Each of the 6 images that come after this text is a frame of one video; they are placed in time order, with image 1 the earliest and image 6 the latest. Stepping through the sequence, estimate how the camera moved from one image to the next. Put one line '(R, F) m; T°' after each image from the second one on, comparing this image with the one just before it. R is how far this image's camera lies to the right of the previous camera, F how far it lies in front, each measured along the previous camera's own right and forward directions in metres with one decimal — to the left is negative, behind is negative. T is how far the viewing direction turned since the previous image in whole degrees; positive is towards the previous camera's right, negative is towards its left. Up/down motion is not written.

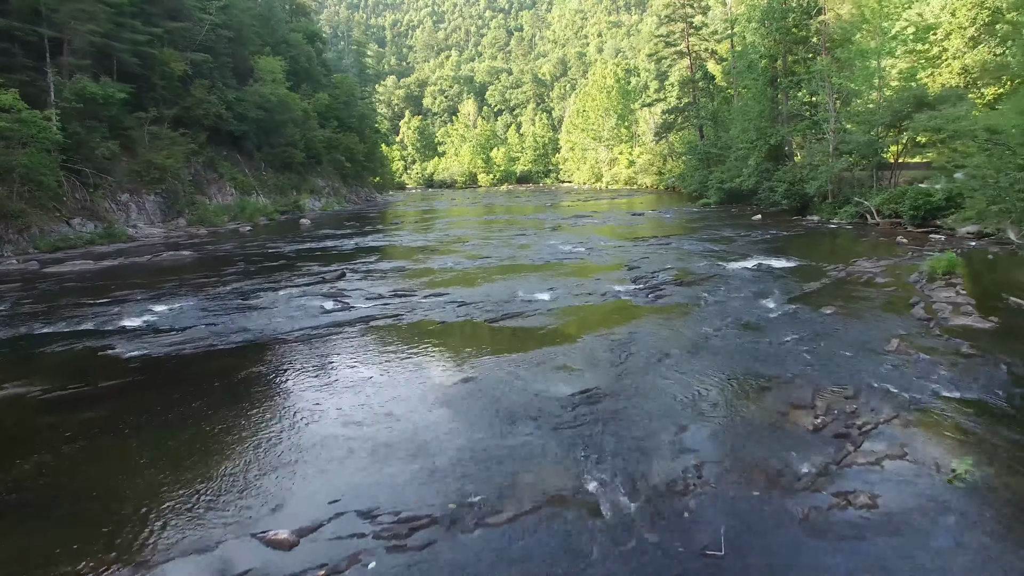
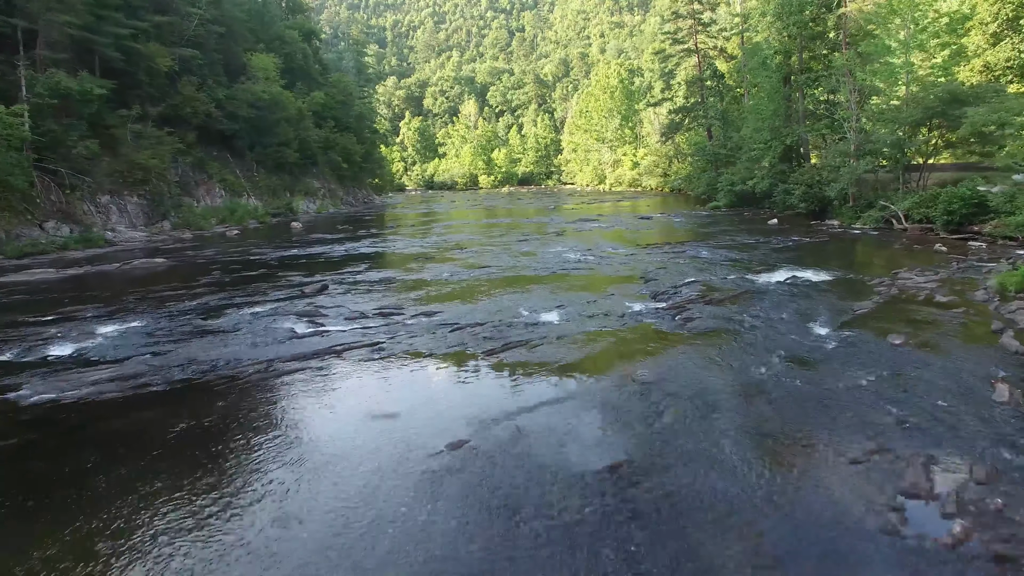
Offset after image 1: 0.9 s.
(0.0, +1.7) m; 0°
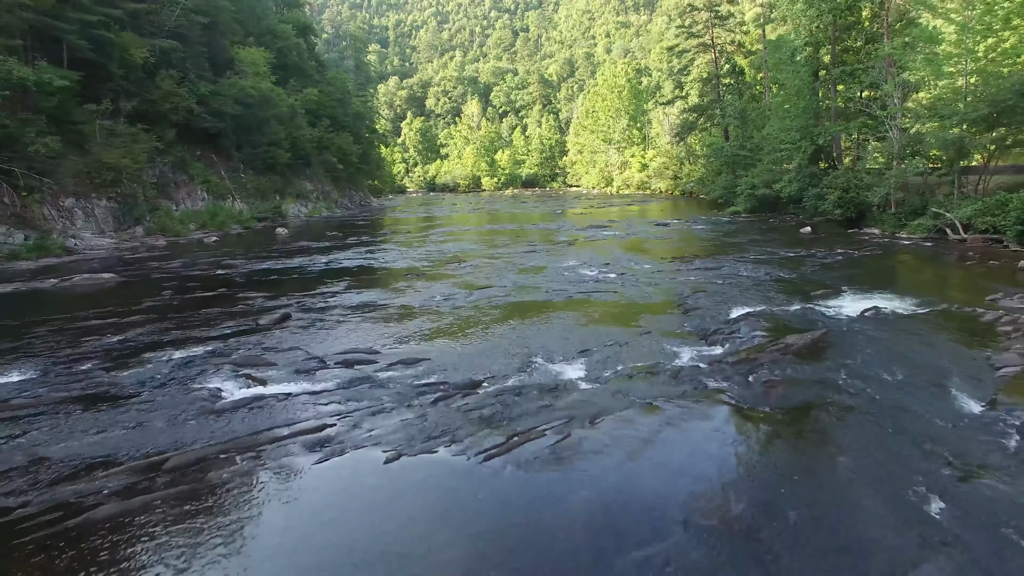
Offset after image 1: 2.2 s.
(-0.1, +2.8) m; 0°
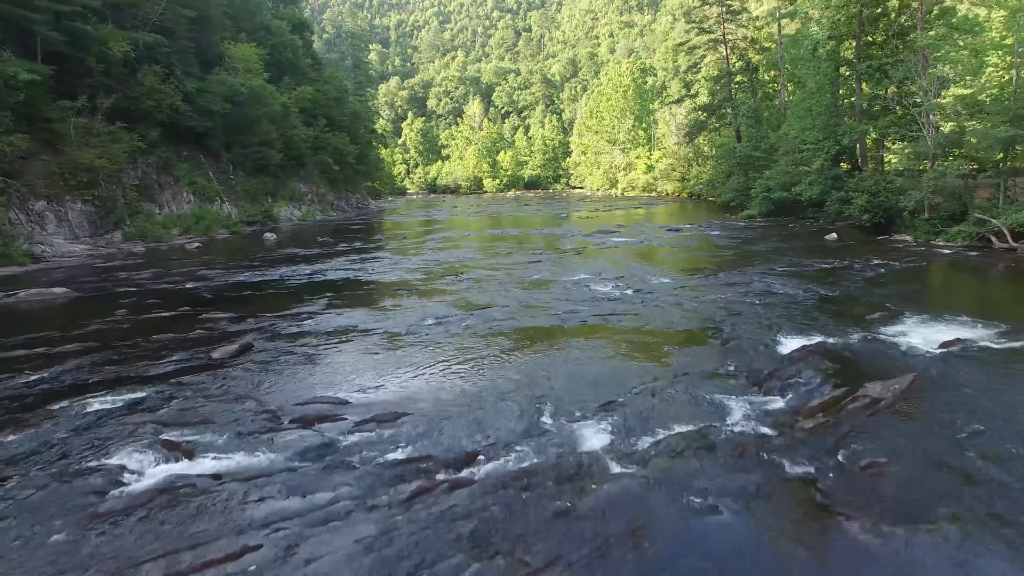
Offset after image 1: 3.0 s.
(0.0, +1.9) m; 0°
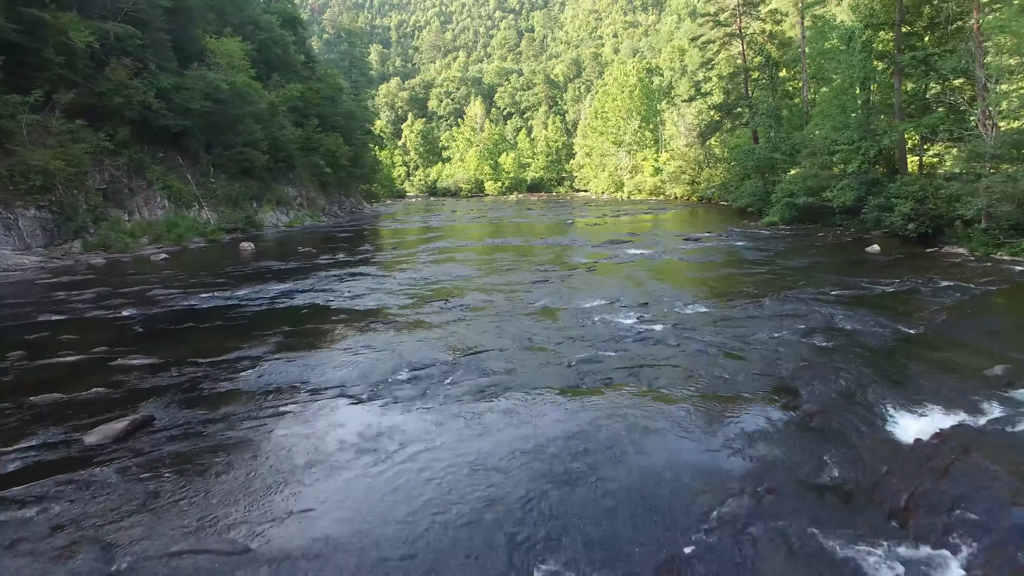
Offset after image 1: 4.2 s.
(0.0, +2.7) m; 0°
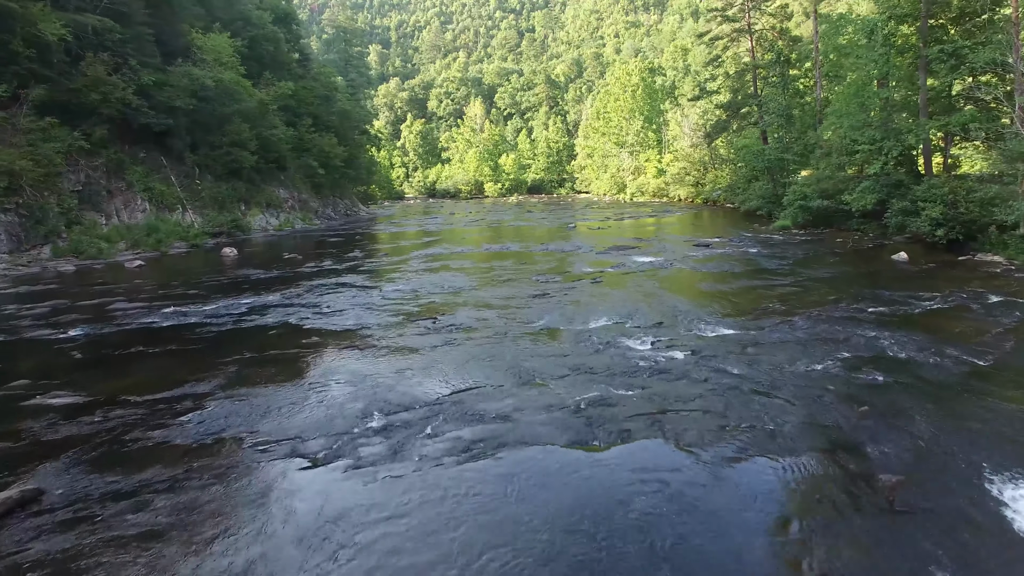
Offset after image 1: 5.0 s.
(0.0, +1.6) m; 0°
